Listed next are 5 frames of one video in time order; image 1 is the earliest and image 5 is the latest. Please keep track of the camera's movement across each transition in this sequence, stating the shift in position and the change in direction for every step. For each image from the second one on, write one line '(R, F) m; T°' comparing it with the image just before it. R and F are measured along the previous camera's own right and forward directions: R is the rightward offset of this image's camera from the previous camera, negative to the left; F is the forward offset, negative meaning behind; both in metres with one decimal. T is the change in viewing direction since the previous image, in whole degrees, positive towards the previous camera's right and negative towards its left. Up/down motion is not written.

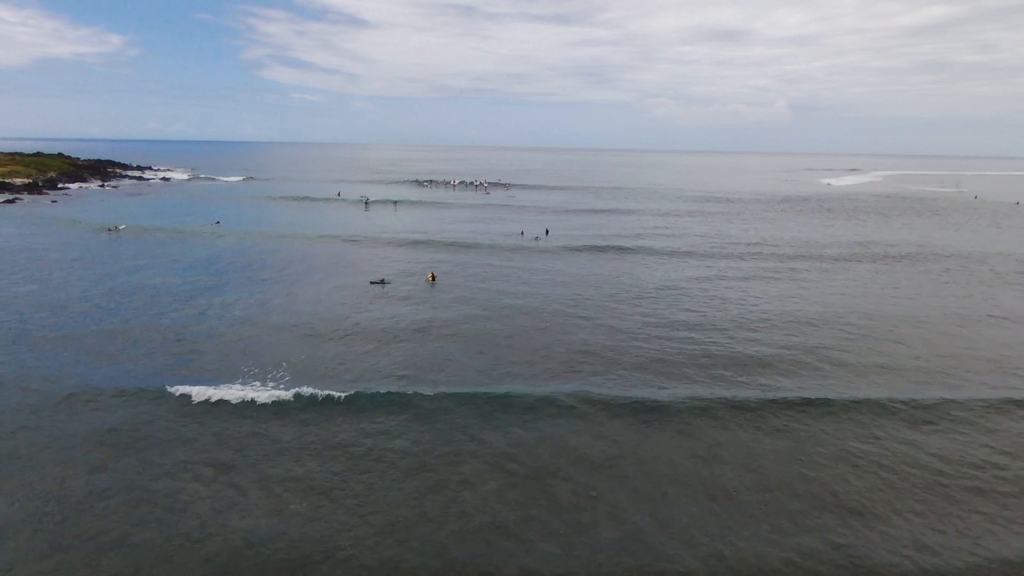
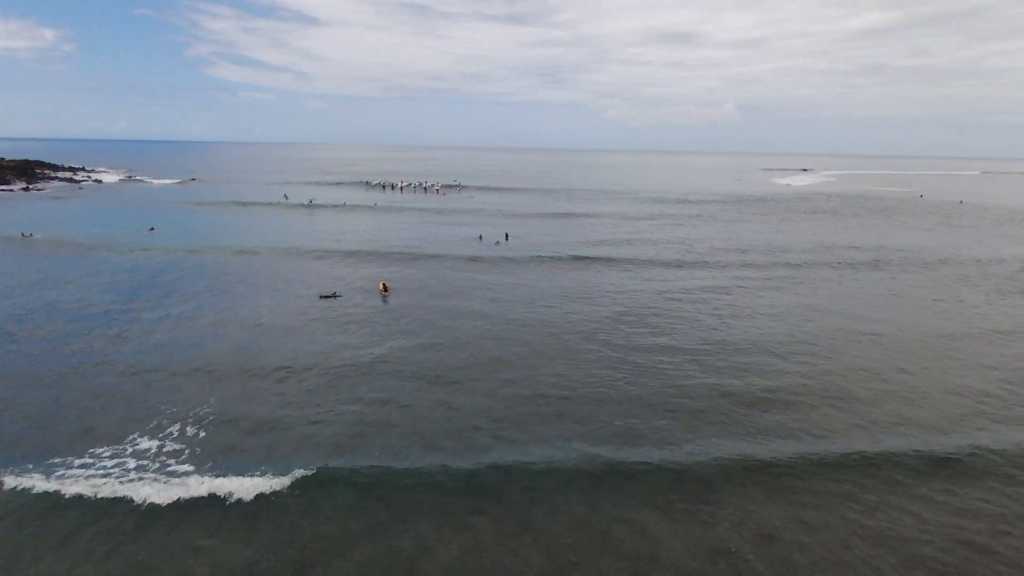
(0.0, +2.5) m; +4°
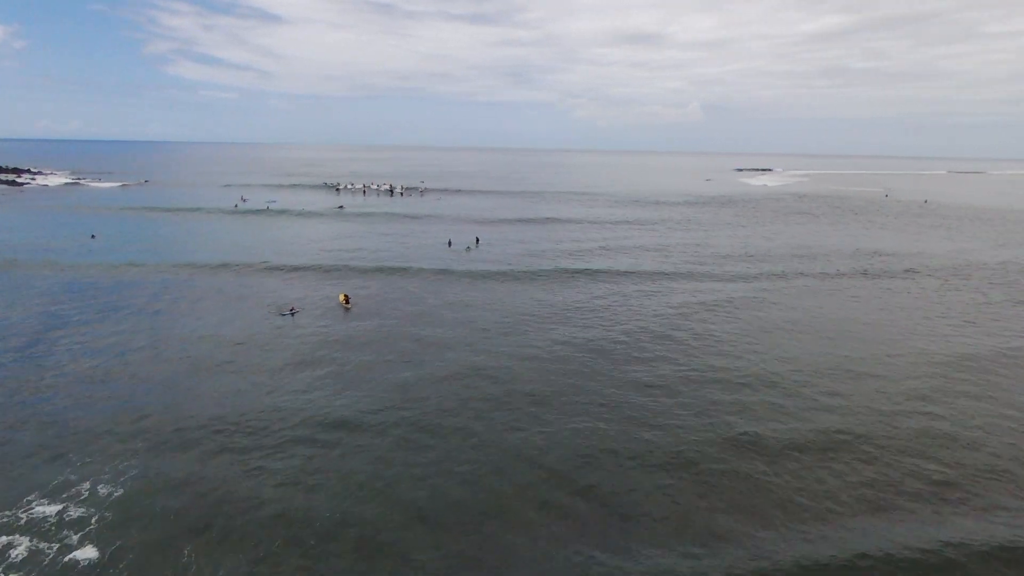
(-0.2, +2.5) m; +3°
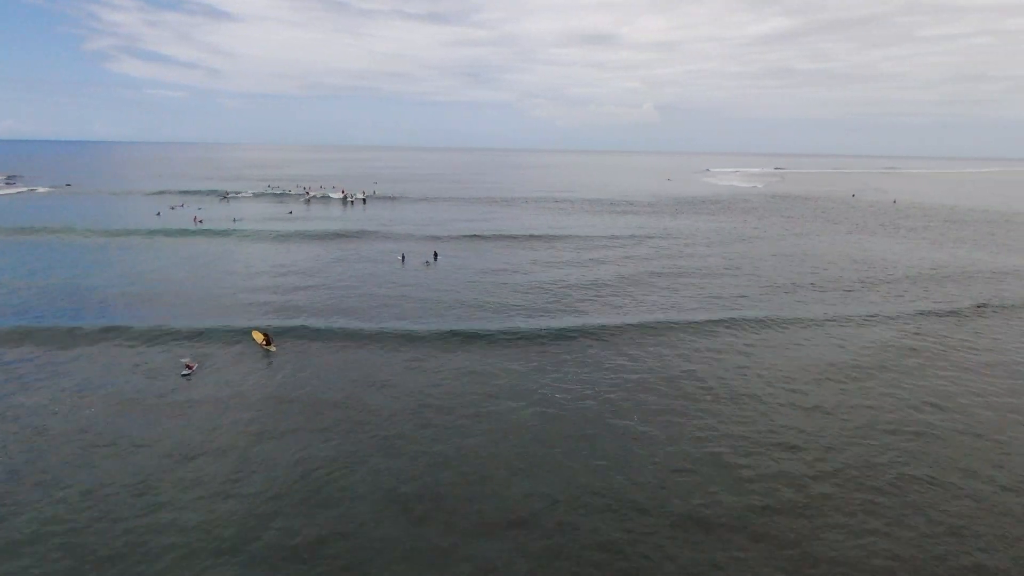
(-0.3, +7.0) m; +4°
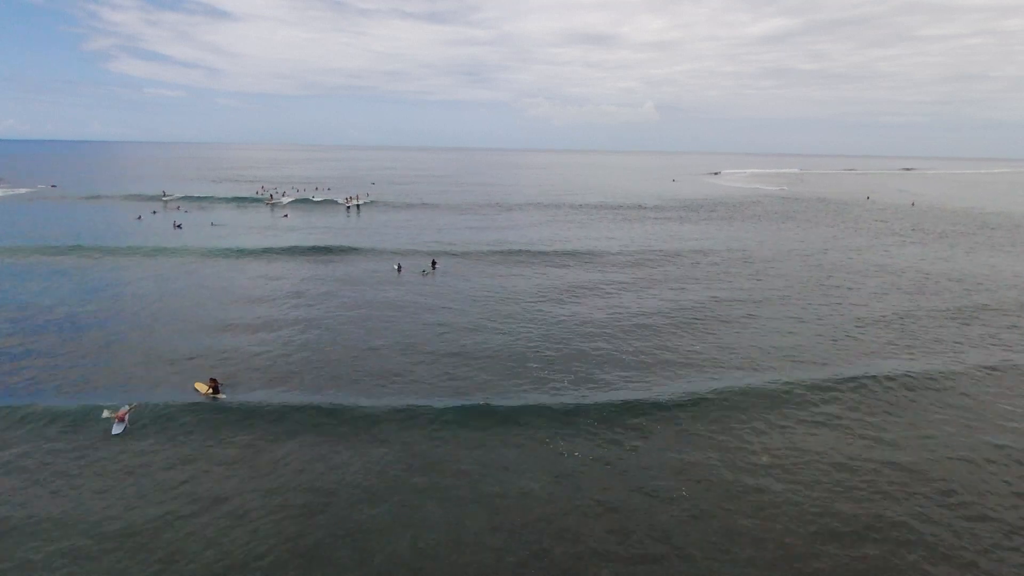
(-0.5, +4.4) m; 0°
